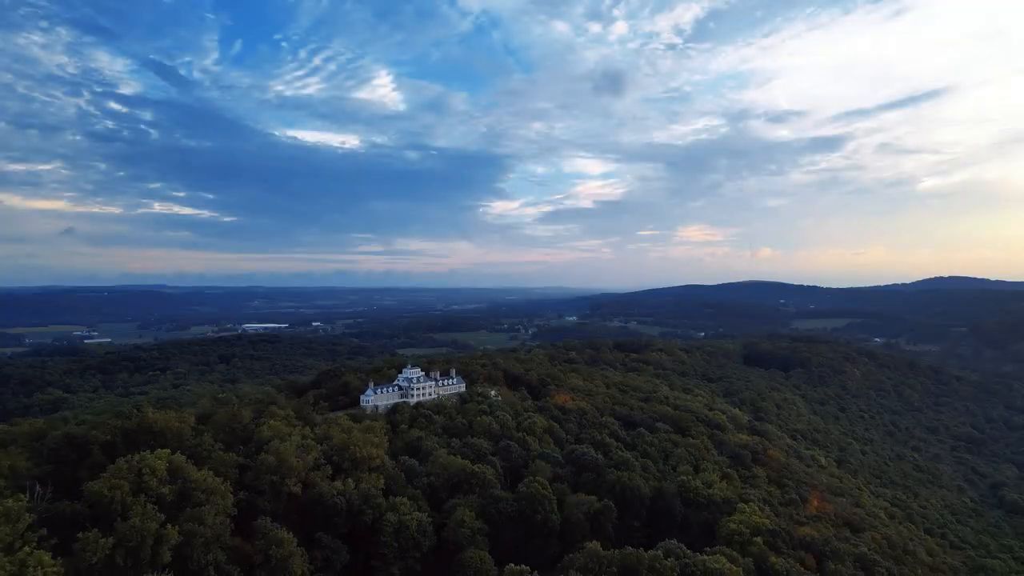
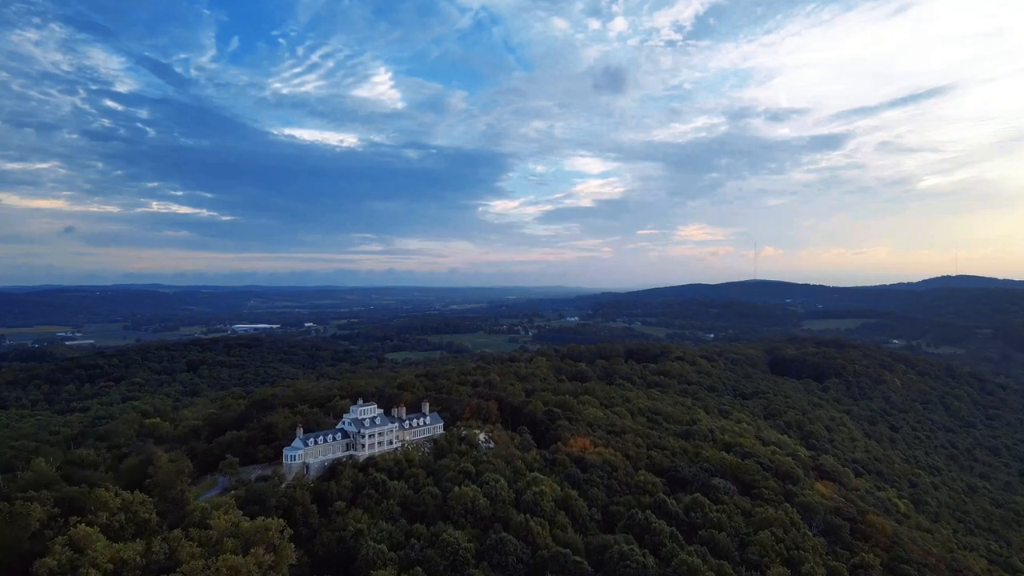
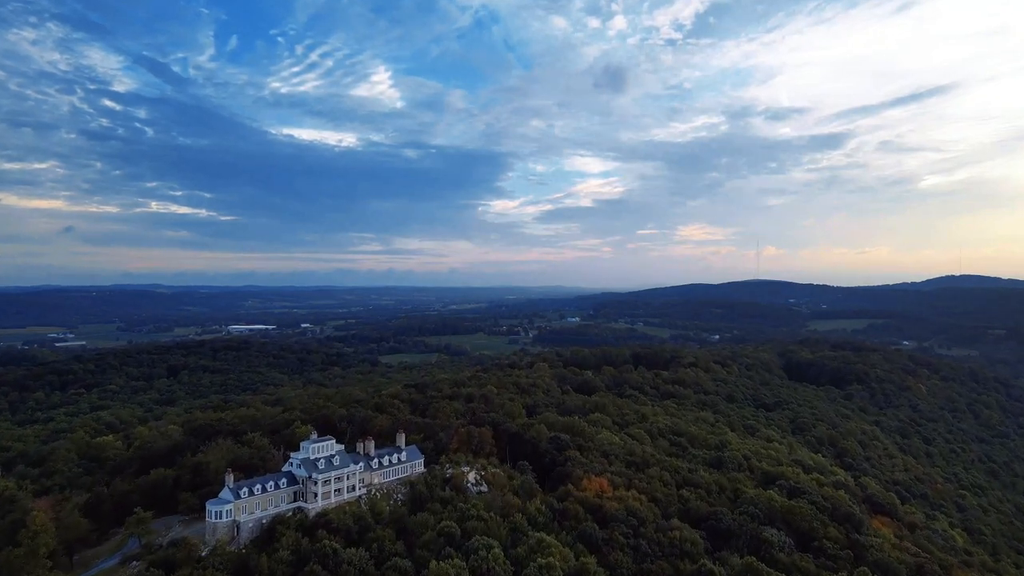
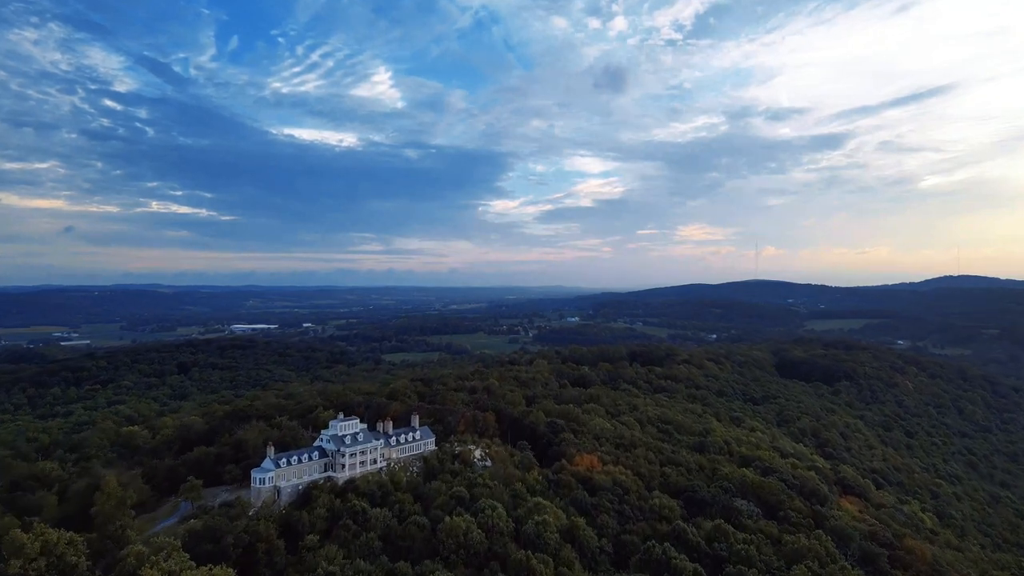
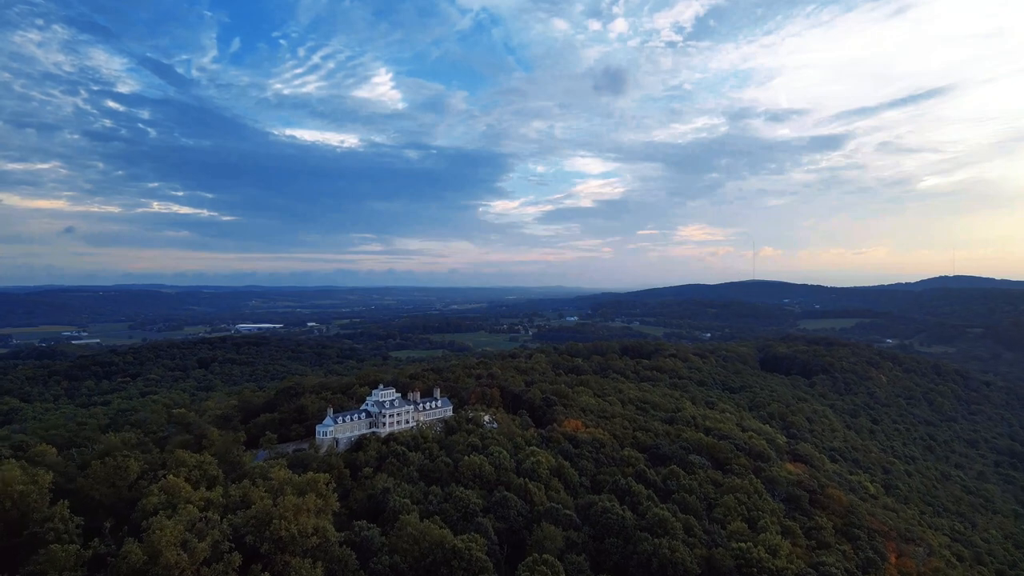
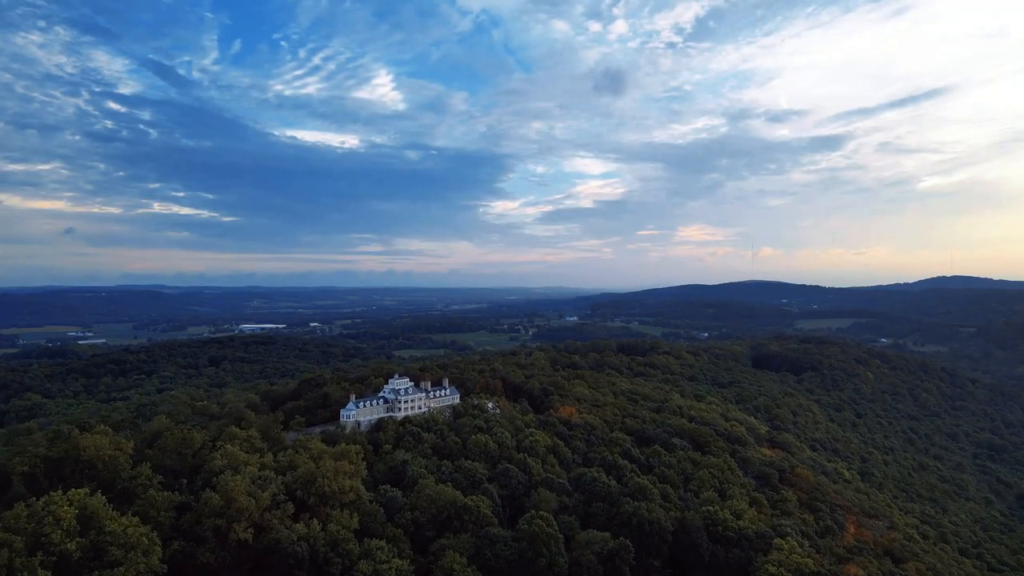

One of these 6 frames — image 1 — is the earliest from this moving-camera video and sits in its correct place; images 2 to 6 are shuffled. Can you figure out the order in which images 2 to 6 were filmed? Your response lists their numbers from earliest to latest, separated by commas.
6, 5, 2, 4, 3
